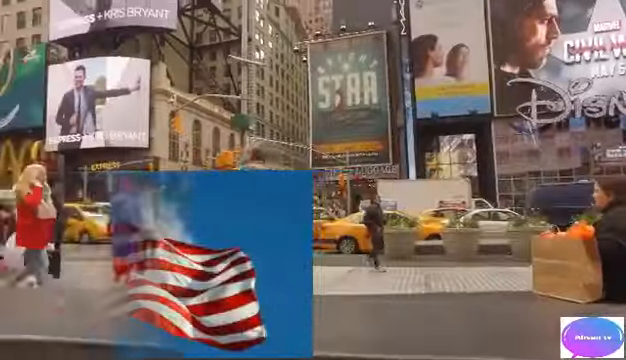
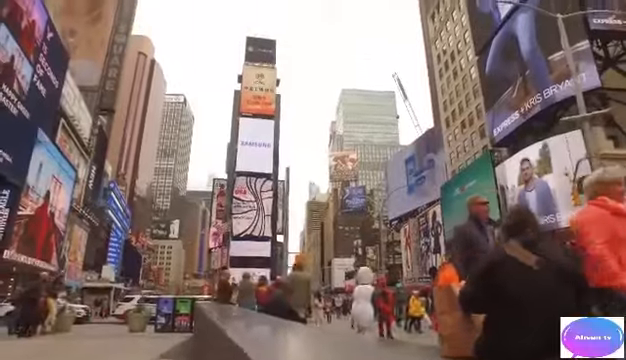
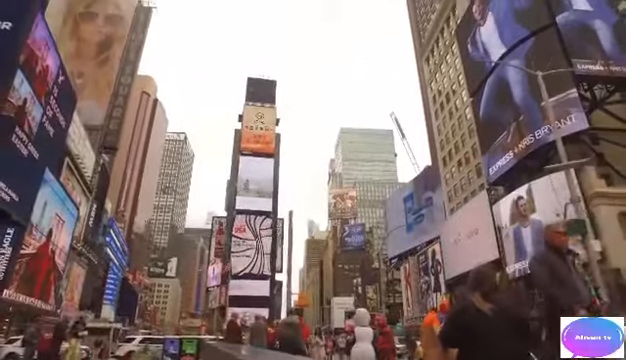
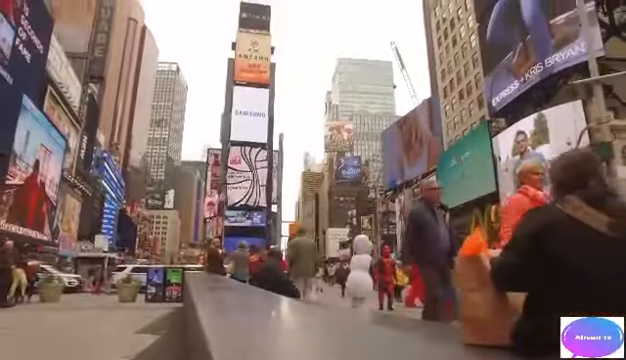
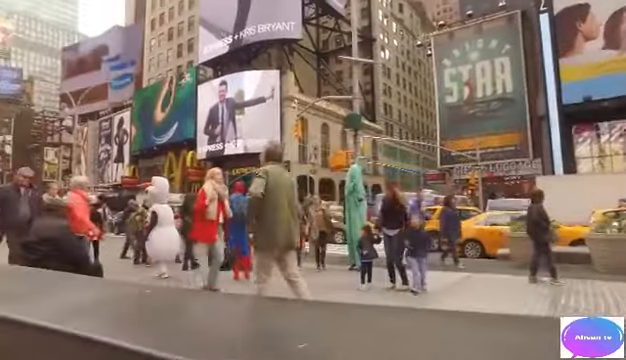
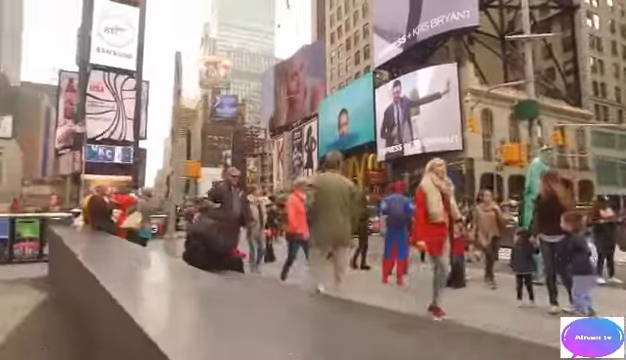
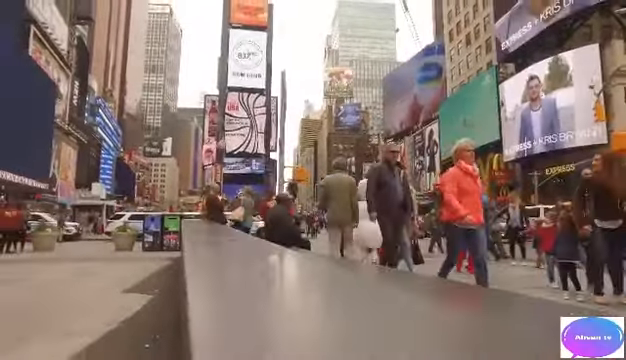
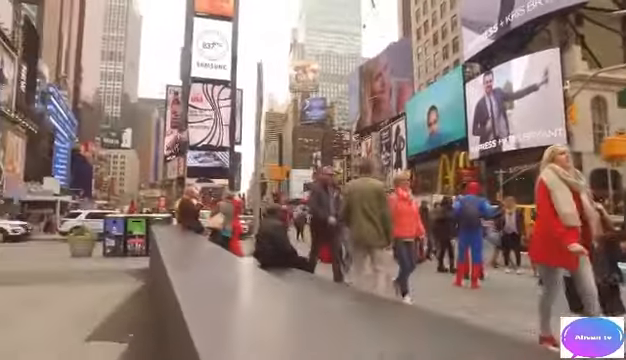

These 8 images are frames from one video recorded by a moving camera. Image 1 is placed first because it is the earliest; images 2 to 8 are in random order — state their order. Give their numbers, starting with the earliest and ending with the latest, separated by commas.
5, 6, 8, 7, 4, 2, 3
